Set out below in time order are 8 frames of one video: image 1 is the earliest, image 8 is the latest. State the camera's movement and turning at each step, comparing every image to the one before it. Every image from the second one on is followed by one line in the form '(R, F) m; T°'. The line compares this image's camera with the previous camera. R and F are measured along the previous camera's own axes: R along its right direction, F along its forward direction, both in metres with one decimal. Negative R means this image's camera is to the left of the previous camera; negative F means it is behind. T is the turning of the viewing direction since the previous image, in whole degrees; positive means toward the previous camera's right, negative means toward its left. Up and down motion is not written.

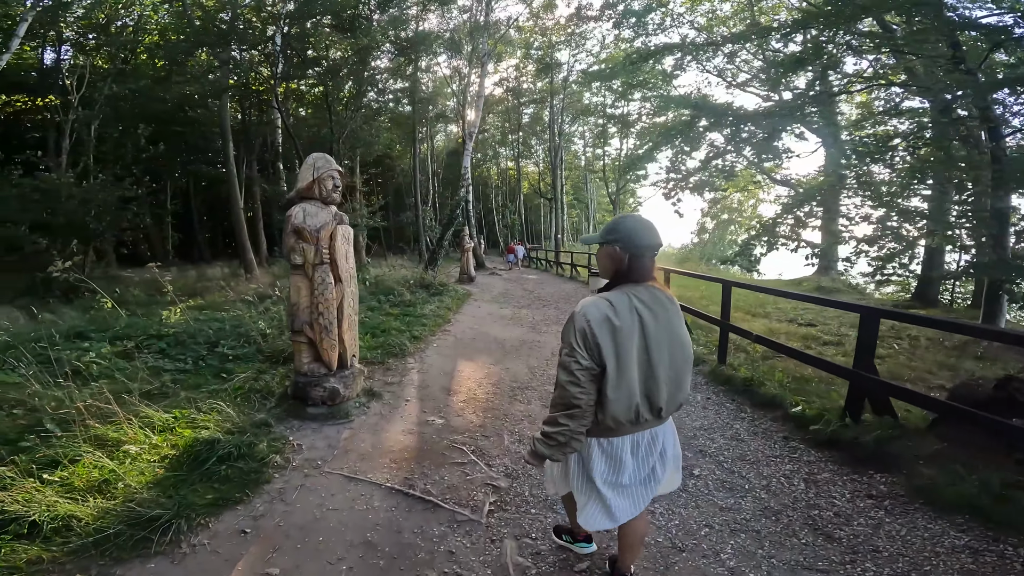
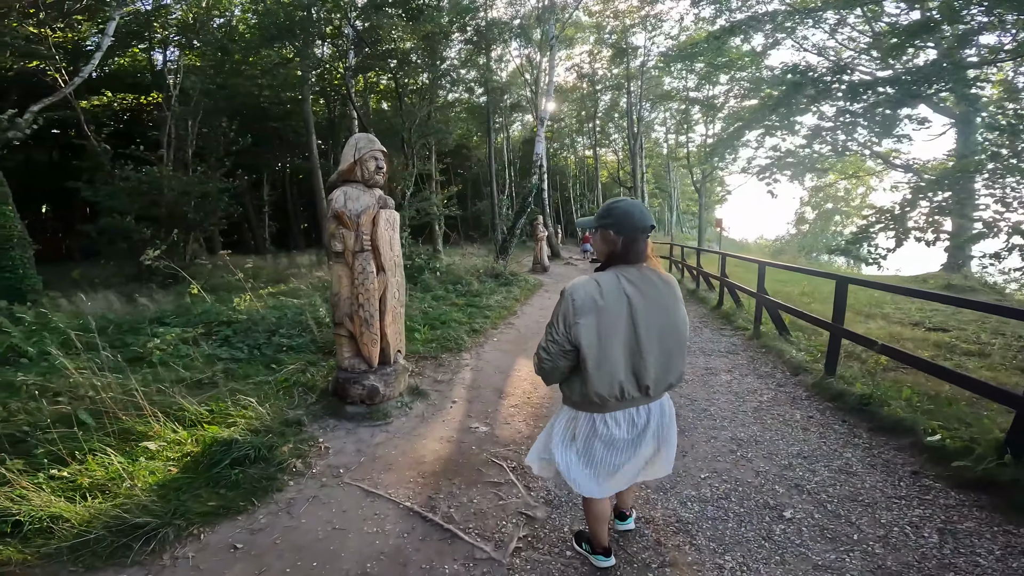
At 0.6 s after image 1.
(+0.2, +0.5) m; -9°
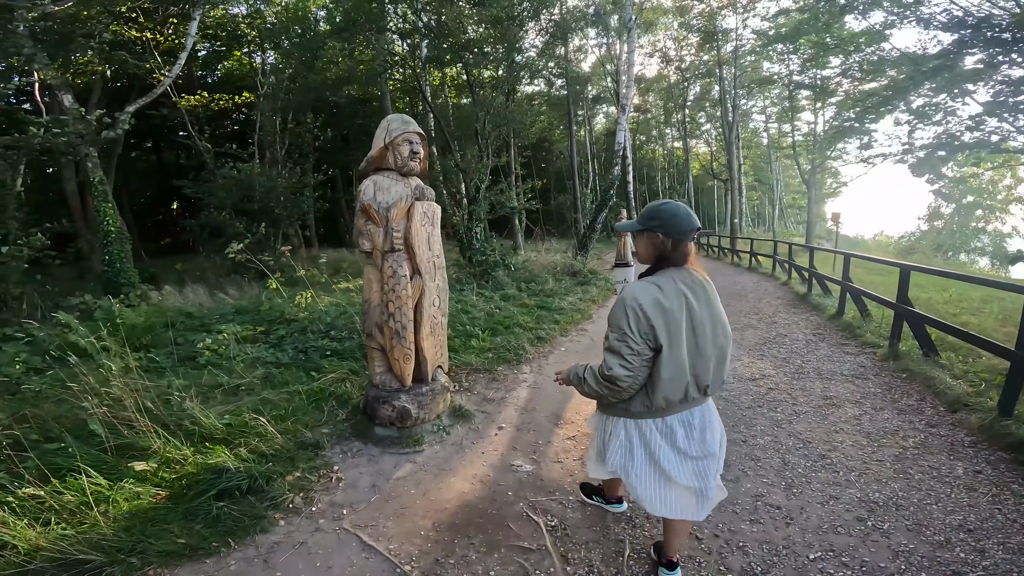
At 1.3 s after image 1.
(+0.2, +0.6) m; -9°
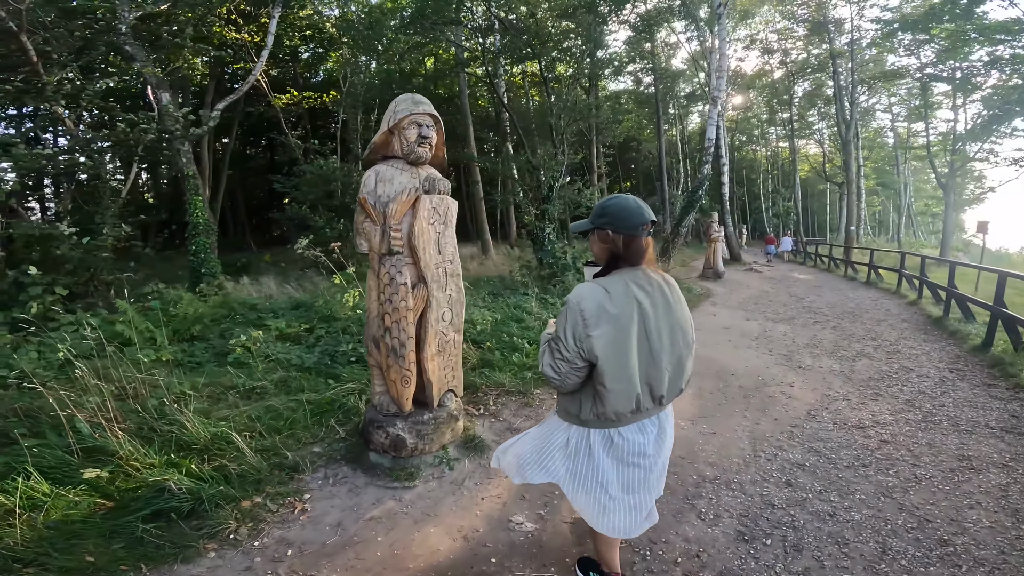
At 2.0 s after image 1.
(+0.3, +0.5) m; -10°
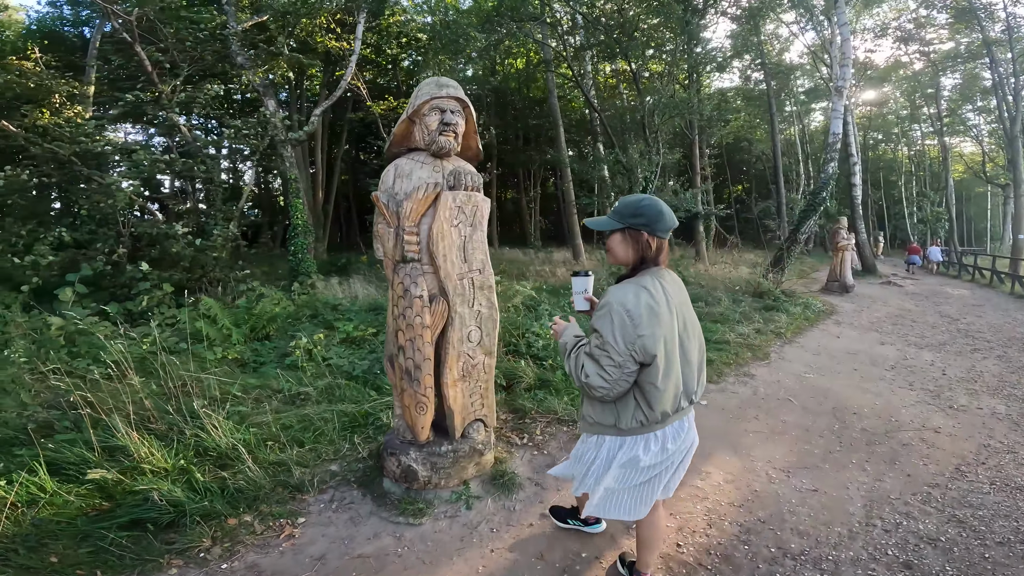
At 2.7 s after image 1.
(+0.3, +0.4) m; -11°
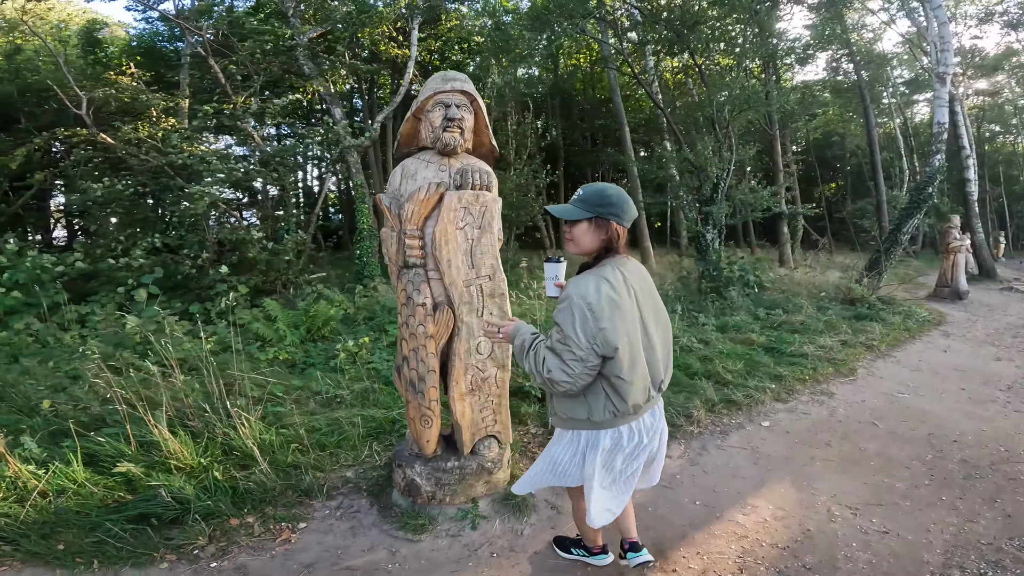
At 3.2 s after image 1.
(+0.3, +0.2) m; -8°
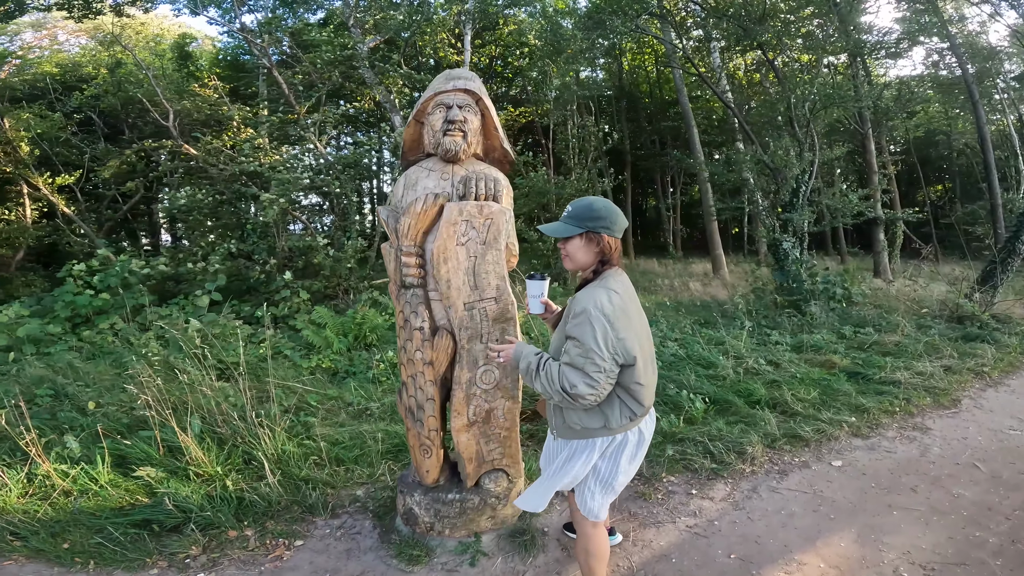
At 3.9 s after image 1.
(+0.3, +0.2) m; -8°
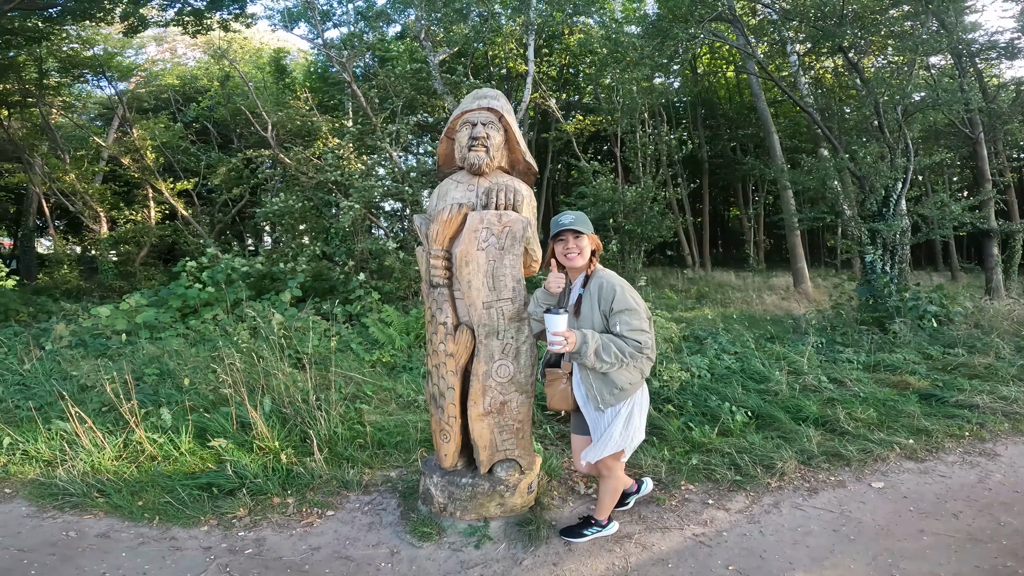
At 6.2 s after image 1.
(+0.3, -0.1) m; -9°
